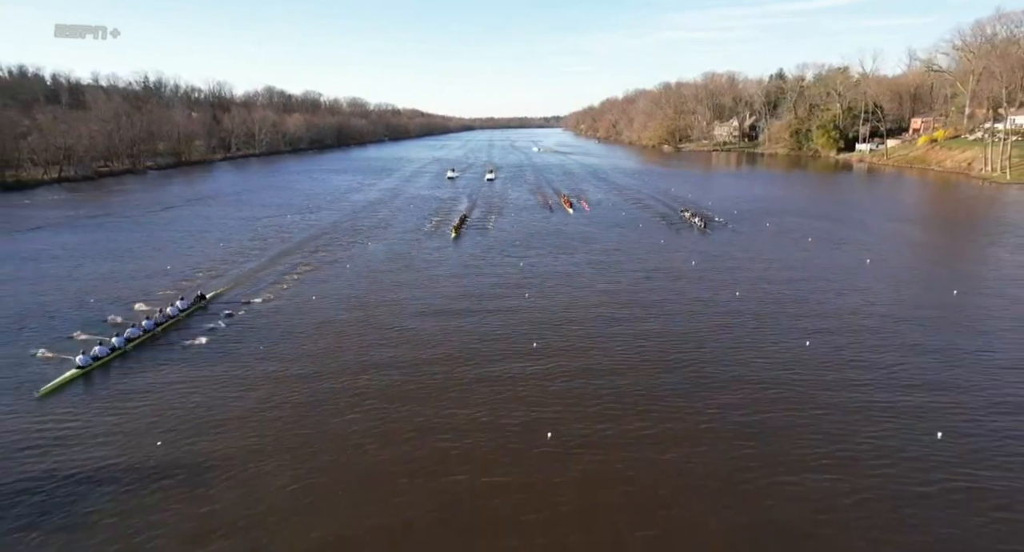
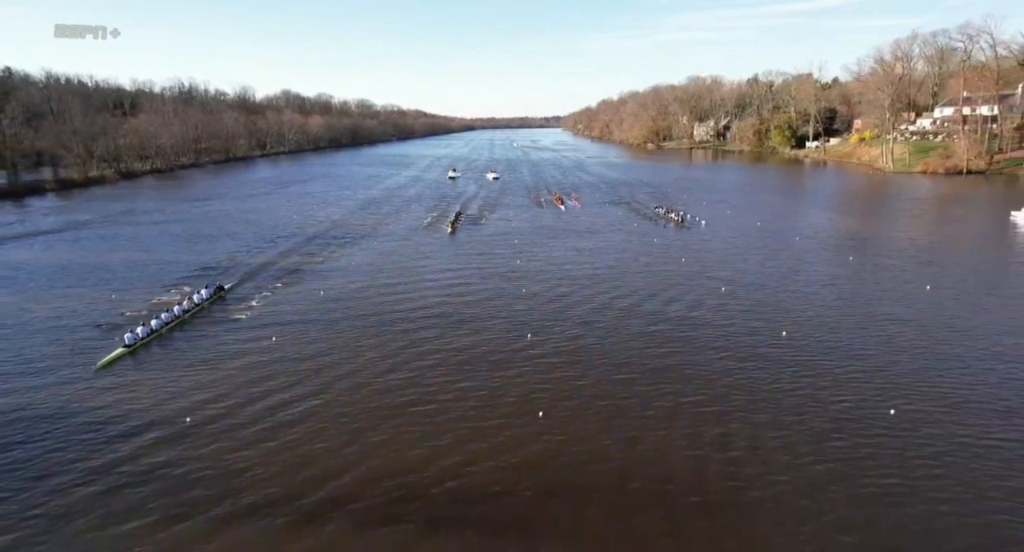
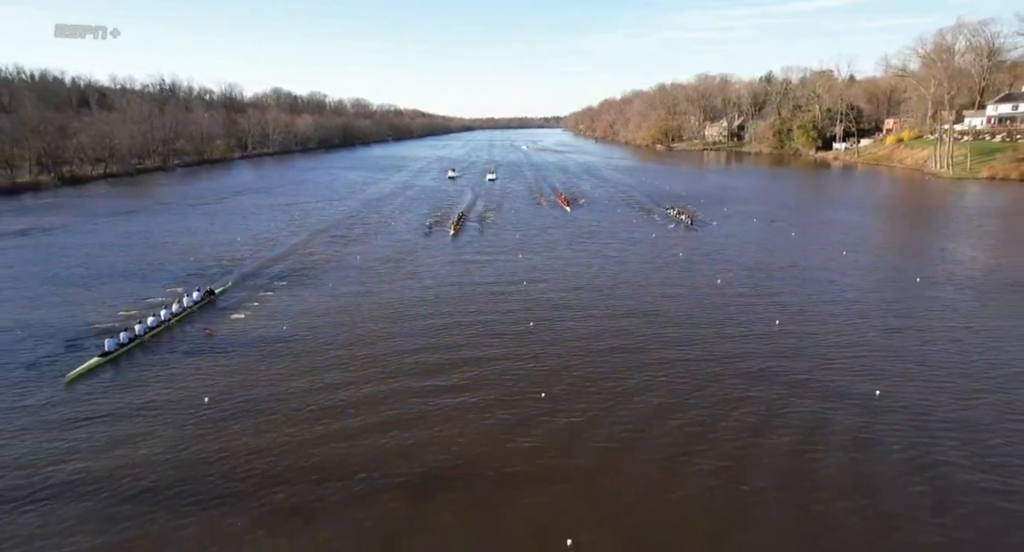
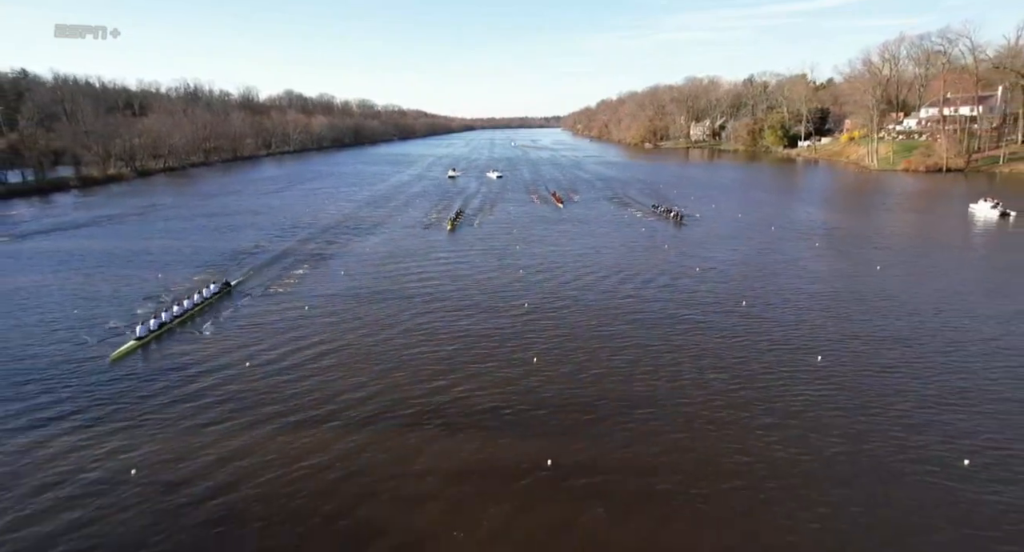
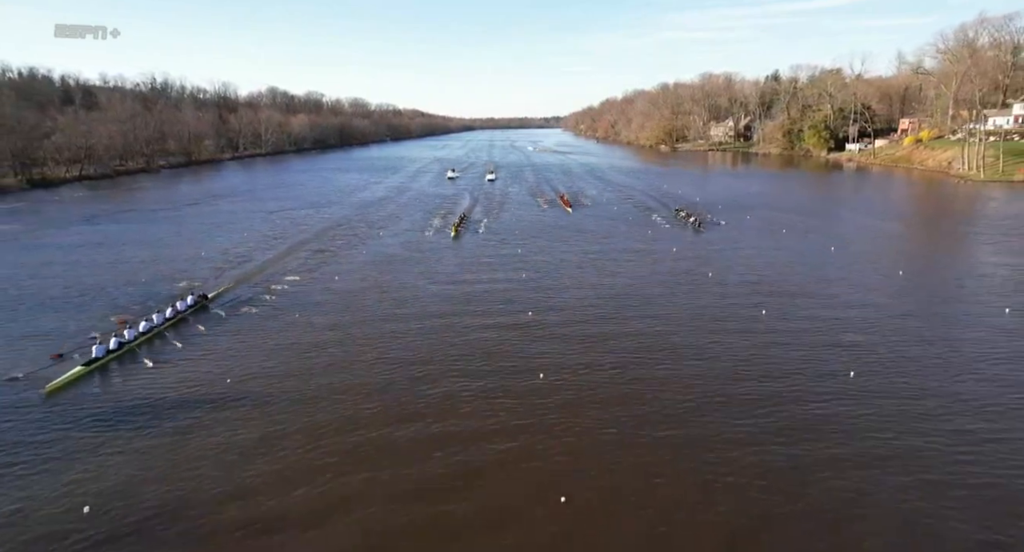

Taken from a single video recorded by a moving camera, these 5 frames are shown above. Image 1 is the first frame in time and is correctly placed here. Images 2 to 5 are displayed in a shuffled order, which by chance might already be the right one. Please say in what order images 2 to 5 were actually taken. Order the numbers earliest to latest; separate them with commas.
5, 3, 2, 4
